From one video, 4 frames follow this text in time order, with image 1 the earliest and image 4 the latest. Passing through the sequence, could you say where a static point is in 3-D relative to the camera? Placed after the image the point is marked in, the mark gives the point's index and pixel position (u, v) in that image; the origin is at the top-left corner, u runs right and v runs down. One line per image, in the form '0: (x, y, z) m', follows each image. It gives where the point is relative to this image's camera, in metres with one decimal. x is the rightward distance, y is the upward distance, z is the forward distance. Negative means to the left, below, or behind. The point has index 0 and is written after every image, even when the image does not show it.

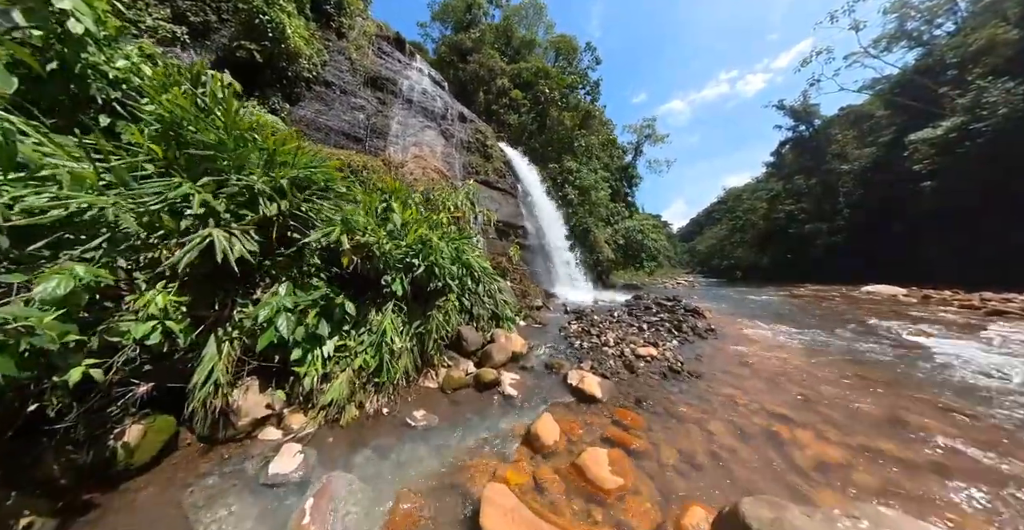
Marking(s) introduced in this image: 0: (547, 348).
0: (+0.5, -1.1, +3.9) m
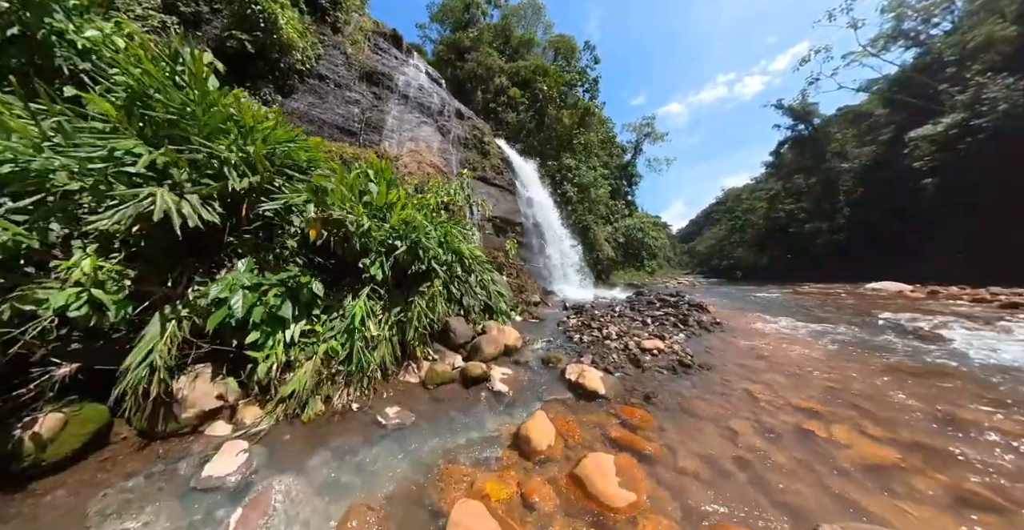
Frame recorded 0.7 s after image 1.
0: (+0.4, -1.0, +3.6) m
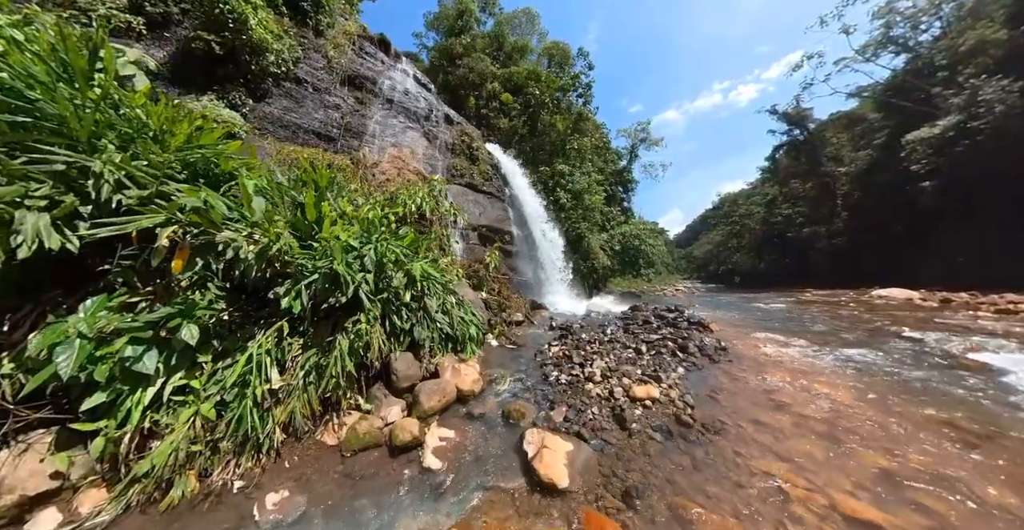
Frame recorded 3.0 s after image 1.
0: (0.0, -1.2, +3.0) m
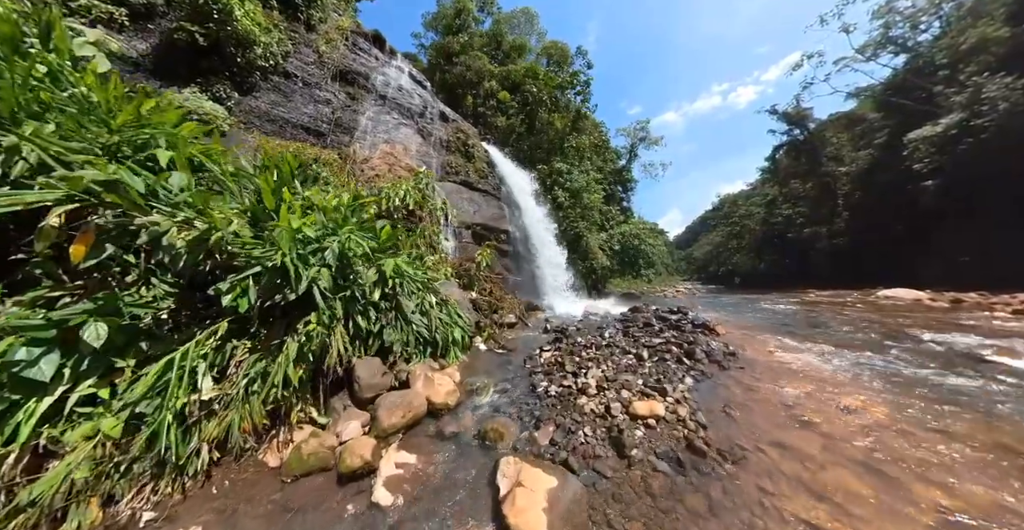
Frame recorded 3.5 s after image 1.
0: (-0.2, -1.2, +2.6) m
